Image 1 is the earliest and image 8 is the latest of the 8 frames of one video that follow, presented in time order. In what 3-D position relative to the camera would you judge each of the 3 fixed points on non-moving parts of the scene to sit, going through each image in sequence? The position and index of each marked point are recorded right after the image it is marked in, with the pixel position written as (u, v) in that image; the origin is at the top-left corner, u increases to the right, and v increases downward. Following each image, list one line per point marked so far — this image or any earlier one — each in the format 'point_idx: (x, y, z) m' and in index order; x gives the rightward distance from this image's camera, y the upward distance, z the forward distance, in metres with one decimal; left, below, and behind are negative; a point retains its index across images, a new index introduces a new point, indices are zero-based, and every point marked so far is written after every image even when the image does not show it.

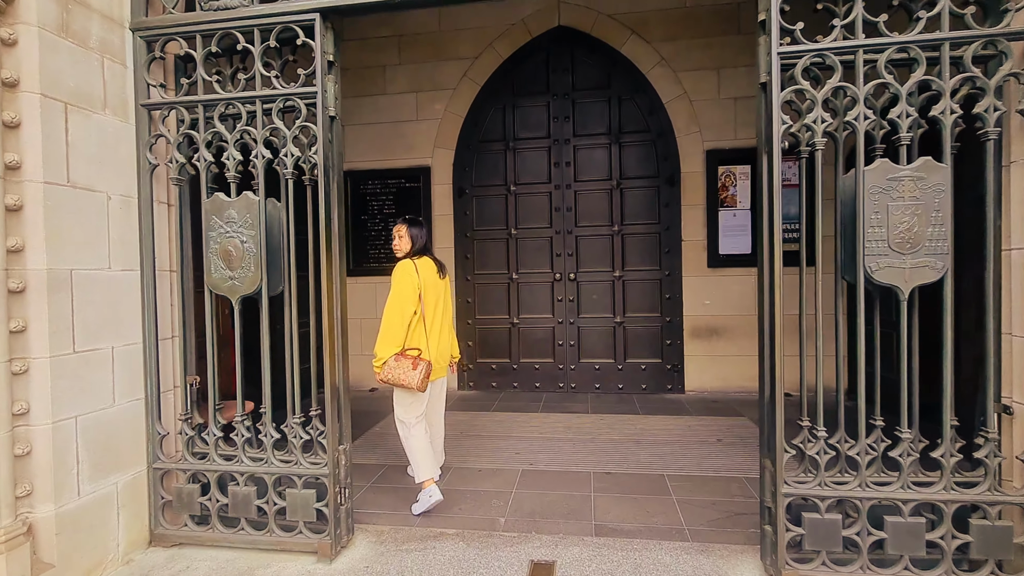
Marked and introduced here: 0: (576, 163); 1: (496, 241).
0: (+0.6, +1.2, +4.9) m
1: (-0.2, +0.5, +5.0) m
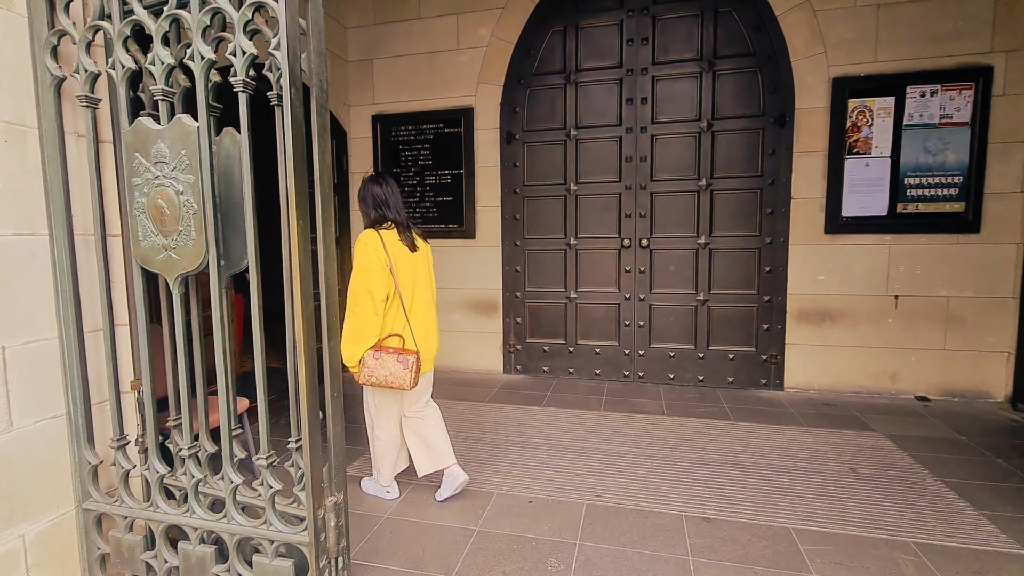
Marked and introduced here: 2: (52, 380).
0: (+1.1, +1.5, +3.9) m
1: (+0.3, +0.8, +4.2) m
2: (-1.5, -0.3, +1.6) m
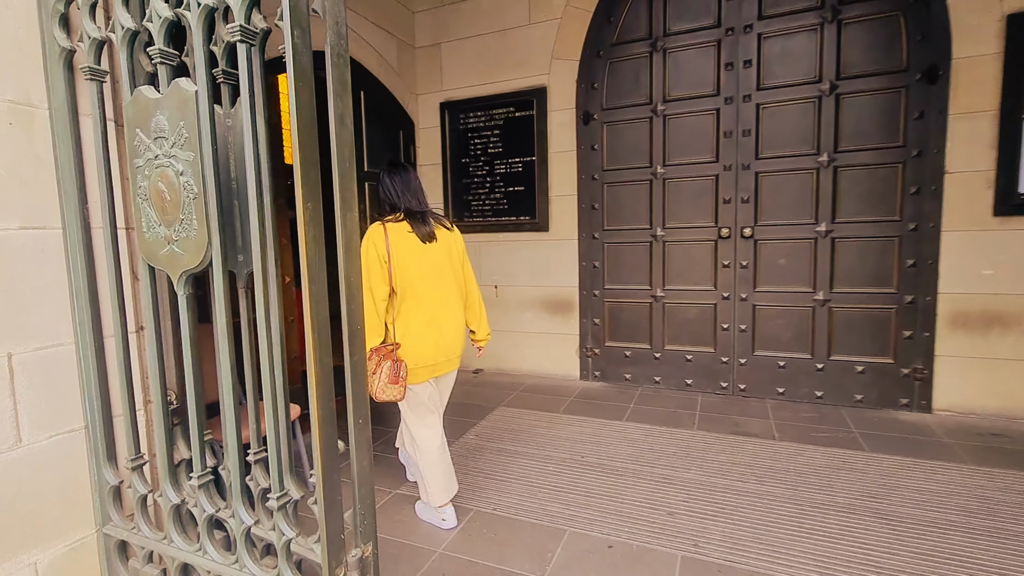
0: (+1.7, +1.5, +3.3) m
1: (+0.9, +0.8, +3.7) m
2: (-1.3, -0.3, +1.4) m
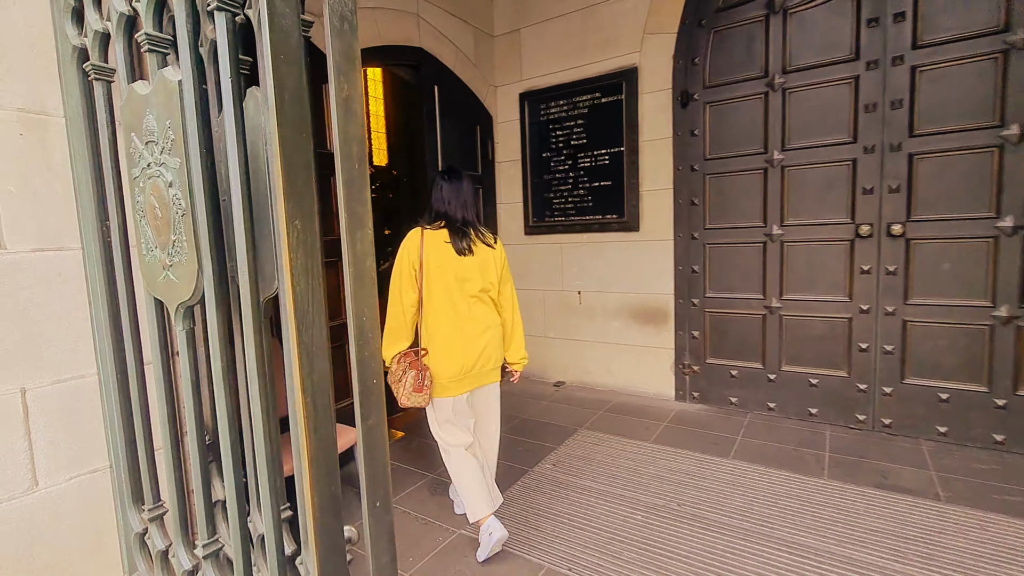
0: (+2.1, +1.4, +2.6) m
1: (+1.5, +0.7, +3.1) m
2: (-1.1, -0.4, +1.3) m
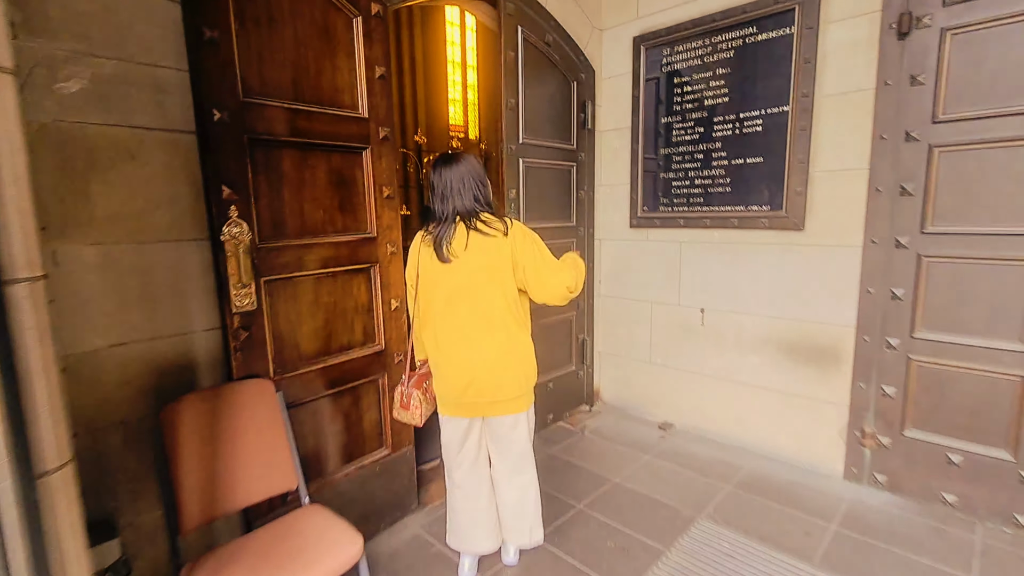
0: (+2.5, +1.2, +1.2) m
1: (+1.9, +0.5, +1.9) m
2: (-1.0, -0.5, +0.6) m
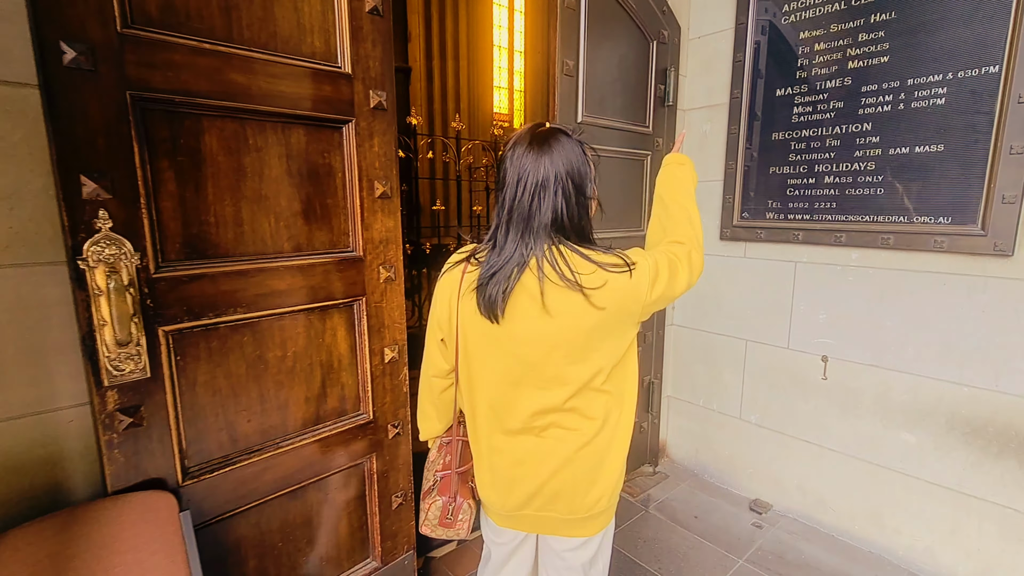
0: (+2.6, +1.0, +0.3) m
1: (+2.0, +0.3, +1.0) m
2: (-1.0, -0.6, 0.0) m
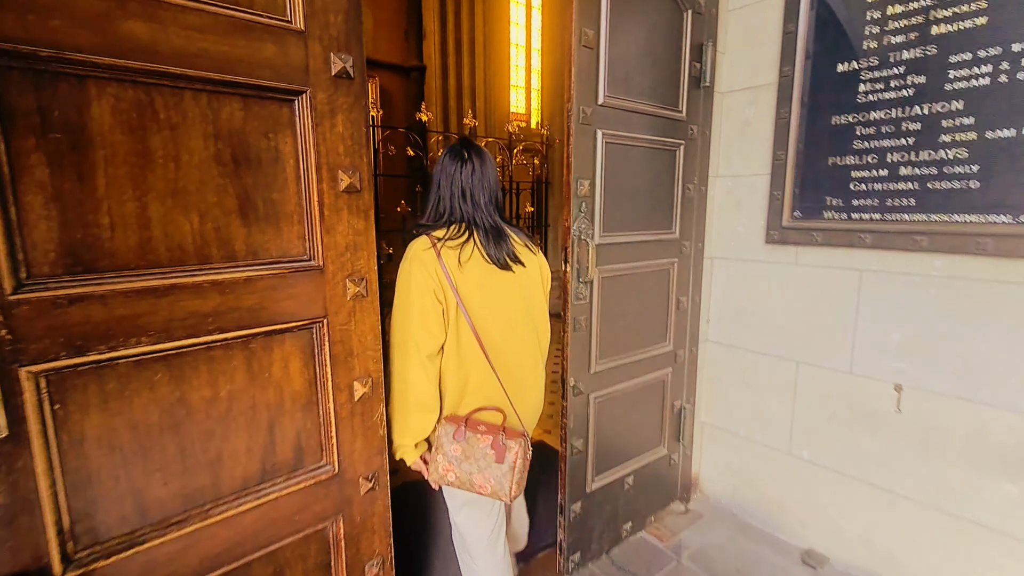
0: (+2.6, +0.9, -0.1) m
1: (+2.0, +0.3, +0.6) m
2: (-1.0, -0.6, -0.2) m
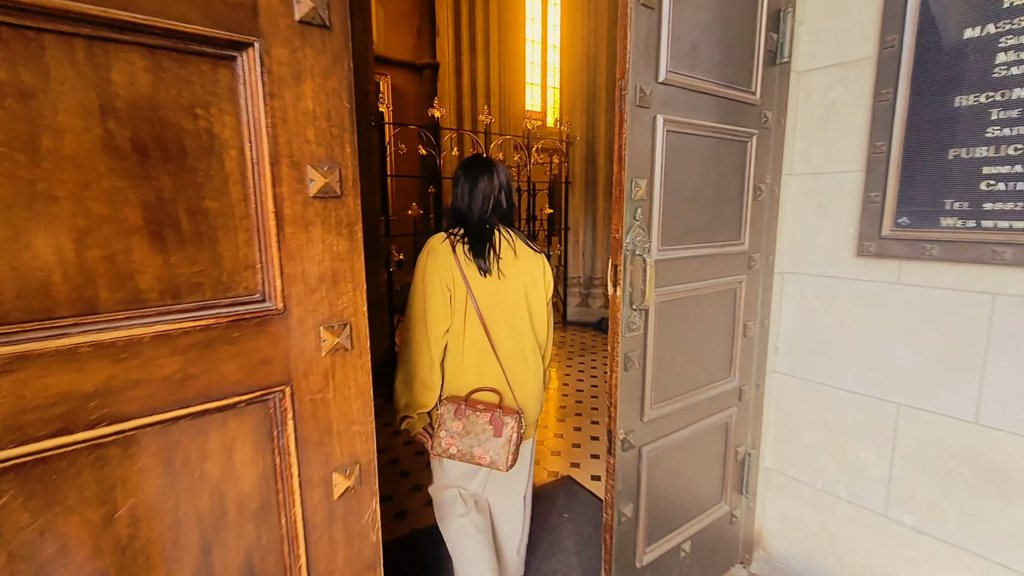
0: (+2.6, +0.9, -0.5) m
1: (+2.1, +0.2, +0.2) m
2: (-1.0, -0.7, -0.5) m
